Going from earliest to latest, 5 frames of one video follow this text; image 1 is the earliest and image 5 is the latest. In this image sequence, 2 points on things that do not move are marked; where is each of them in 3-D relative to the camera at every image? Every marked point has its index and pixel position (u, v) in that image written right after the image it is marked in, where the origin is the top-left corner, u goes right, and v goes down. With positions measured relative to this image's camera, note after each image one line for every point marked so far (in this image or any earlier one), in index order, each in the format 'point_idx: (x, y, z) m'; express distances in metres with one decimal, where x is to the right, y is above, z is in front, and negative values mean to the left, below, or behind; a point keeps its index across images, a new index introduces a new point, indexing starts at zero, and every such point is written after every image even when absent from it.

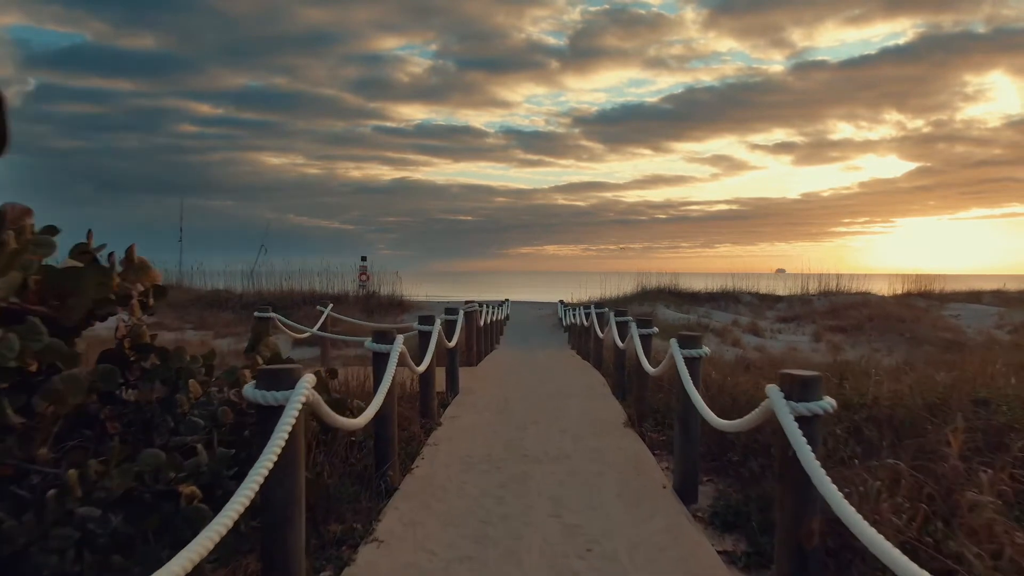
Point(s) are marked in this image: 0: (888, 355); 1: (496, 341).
0: (+6.4, -1.2, +16.0) m
1: (-0.3, -1.0, +17.4) m
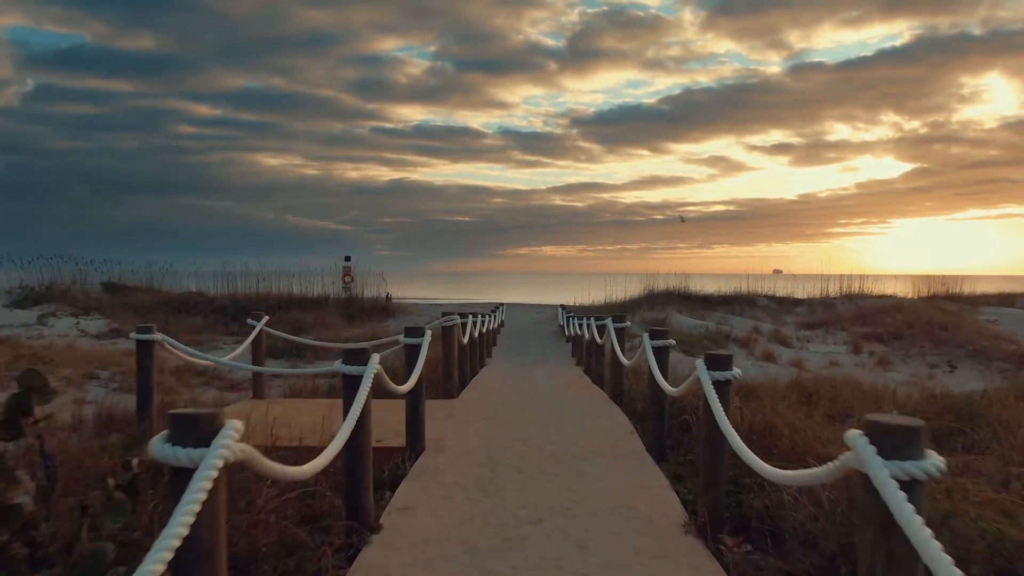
0: (+6.3, -1.2, +13.5) m
1: (-0.4, -1.1, +14.9) m
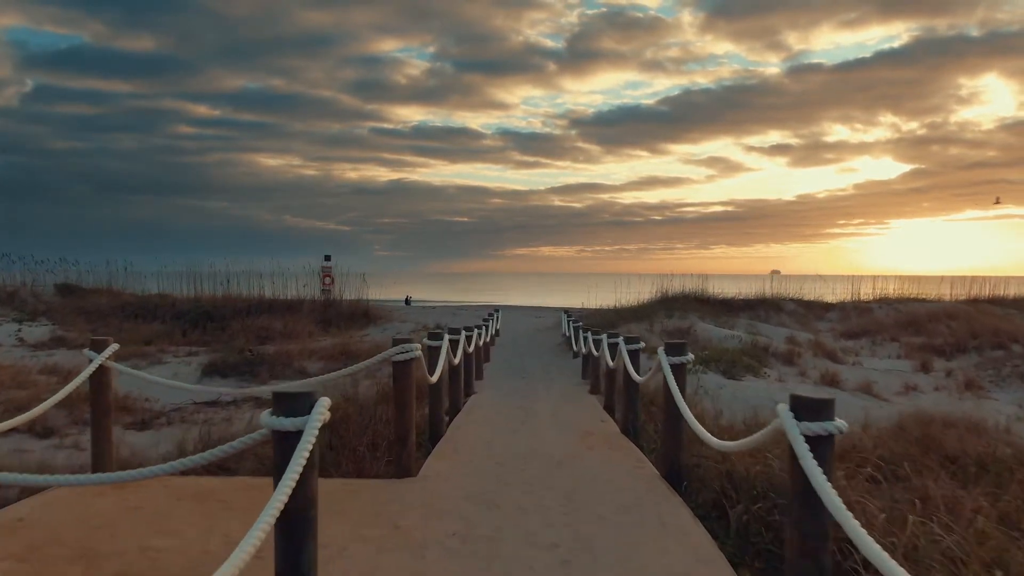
0: (+6.2, -1.3, +10.4) m
1: (-0.4, -1.1, +11.8) m
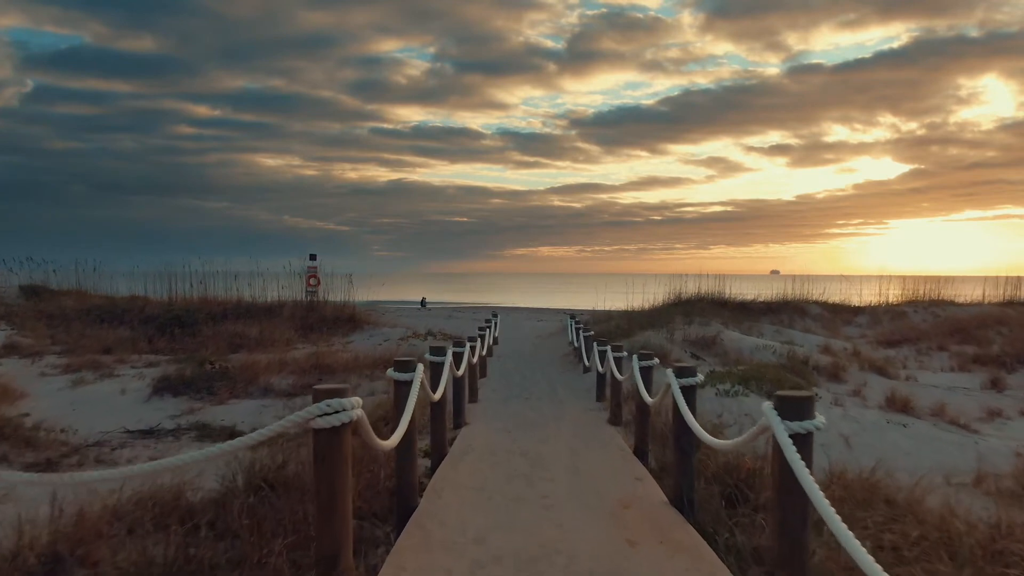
0: (+6.2, -1.3, +8.4) m
1: (-0.4, -1.2, +9.7) m
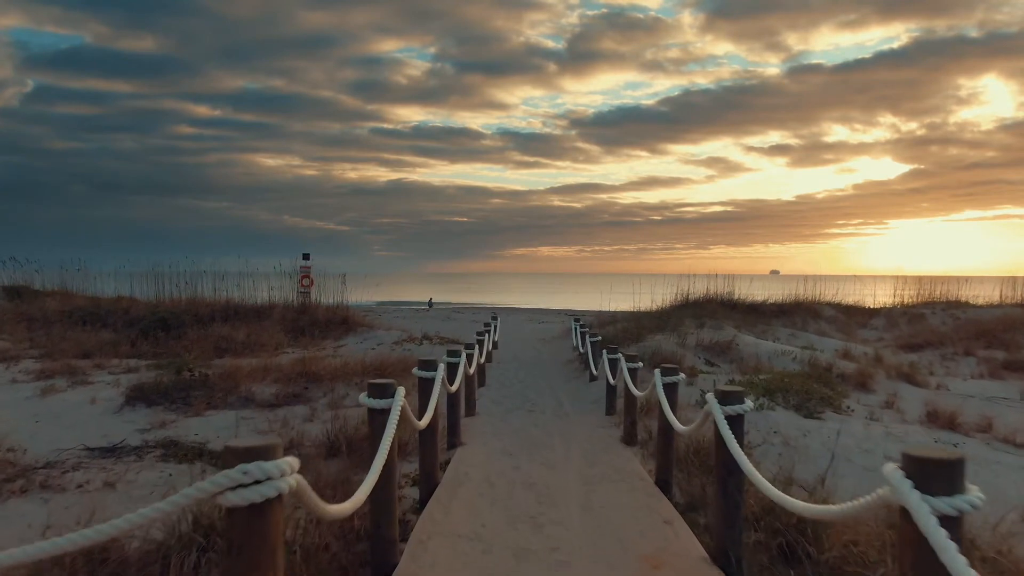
0: (+6.3, -1.4, +7.4) m
1: (-0.4, -1.2, +8.8) m
